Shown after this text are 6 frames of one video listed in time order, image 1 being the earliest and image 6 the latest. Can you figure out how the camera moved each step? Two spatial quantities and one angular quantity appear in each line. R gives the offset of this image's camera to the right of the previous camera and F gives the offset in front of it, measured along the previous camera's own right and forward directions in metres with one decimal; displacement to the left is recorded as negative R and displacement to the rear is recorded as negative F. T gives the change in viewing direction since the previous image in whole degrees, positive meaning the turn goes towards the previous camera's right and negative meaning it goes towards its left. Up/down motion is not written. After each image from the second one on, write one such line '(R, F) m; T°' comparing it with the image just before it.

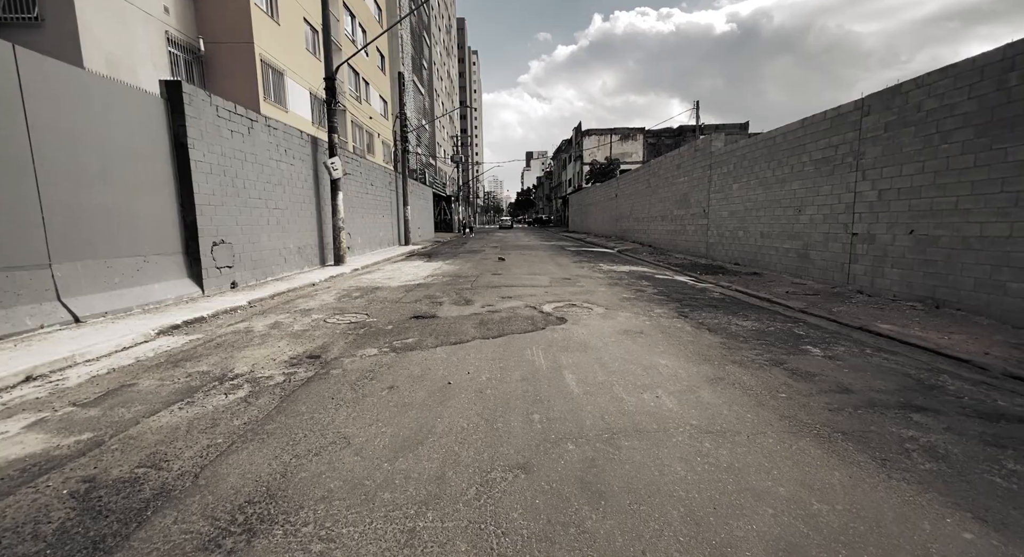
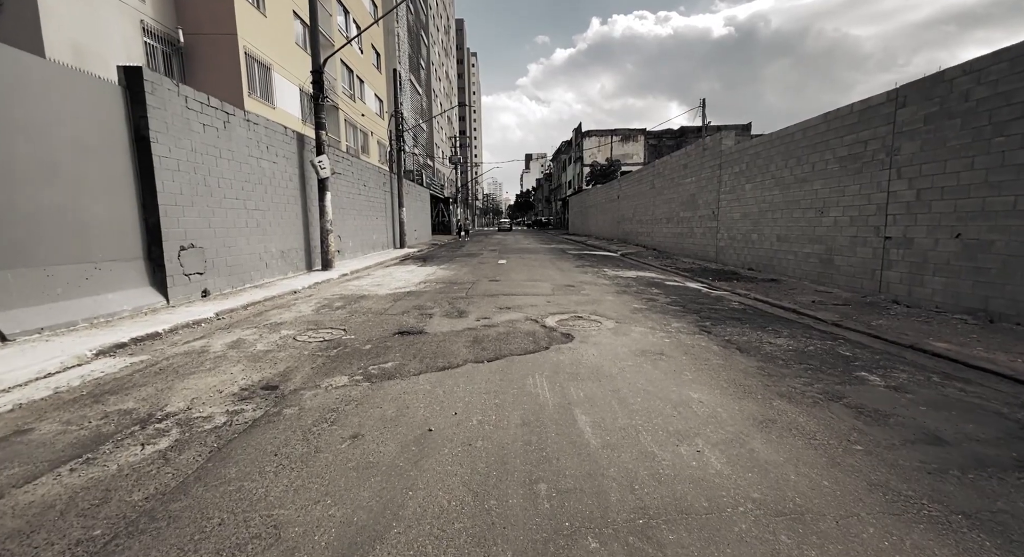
(0.0, +0.8) m; 0°
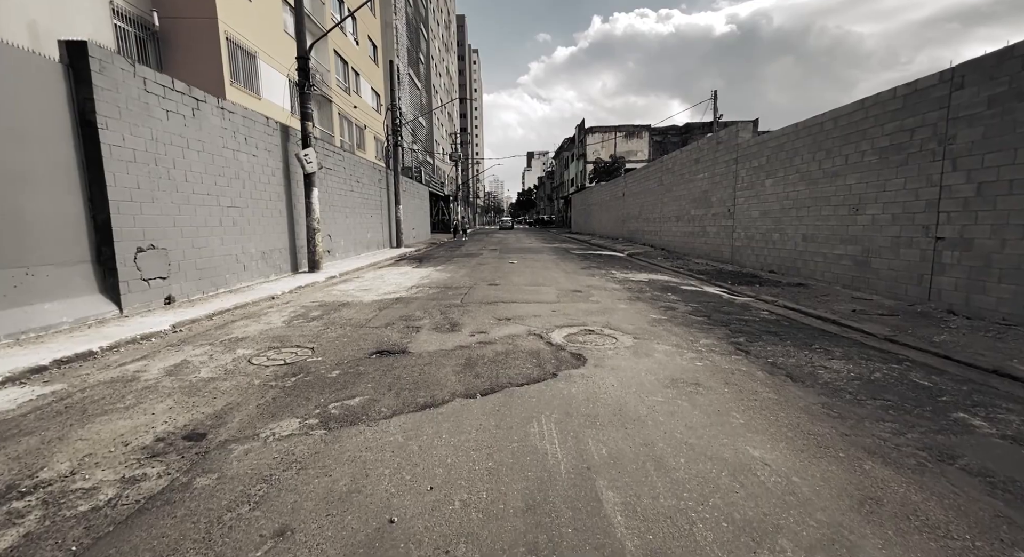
(0.0, +0.9) m; 0°
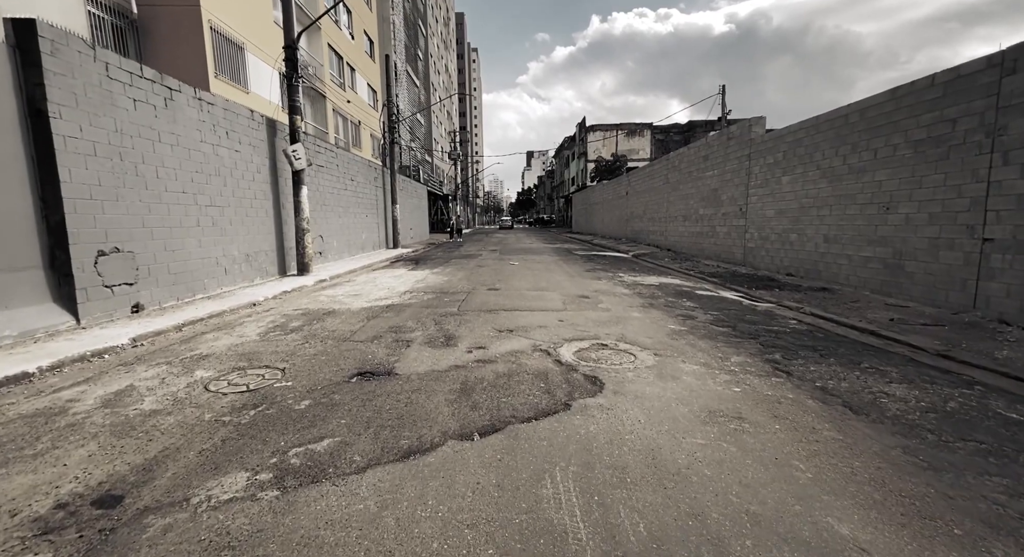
(0.0, +0.7) m; 0°
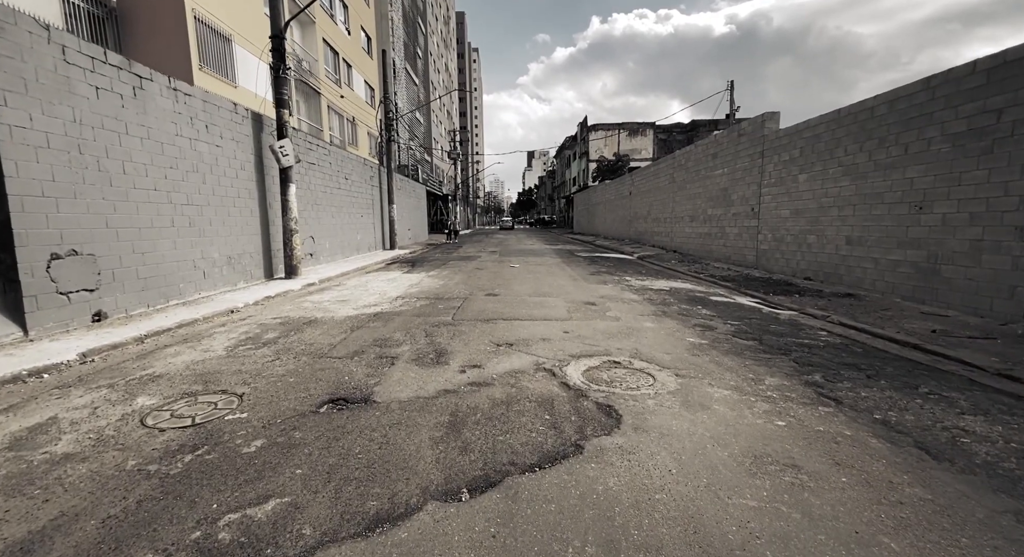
(0.0, +0.6) m; 0°
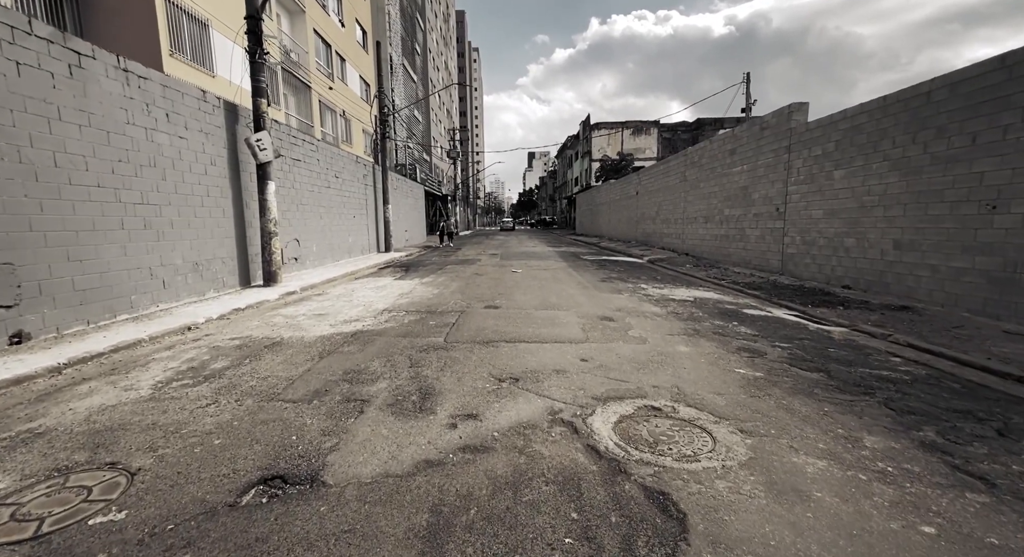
(0.0, +1.0) m; 0°
